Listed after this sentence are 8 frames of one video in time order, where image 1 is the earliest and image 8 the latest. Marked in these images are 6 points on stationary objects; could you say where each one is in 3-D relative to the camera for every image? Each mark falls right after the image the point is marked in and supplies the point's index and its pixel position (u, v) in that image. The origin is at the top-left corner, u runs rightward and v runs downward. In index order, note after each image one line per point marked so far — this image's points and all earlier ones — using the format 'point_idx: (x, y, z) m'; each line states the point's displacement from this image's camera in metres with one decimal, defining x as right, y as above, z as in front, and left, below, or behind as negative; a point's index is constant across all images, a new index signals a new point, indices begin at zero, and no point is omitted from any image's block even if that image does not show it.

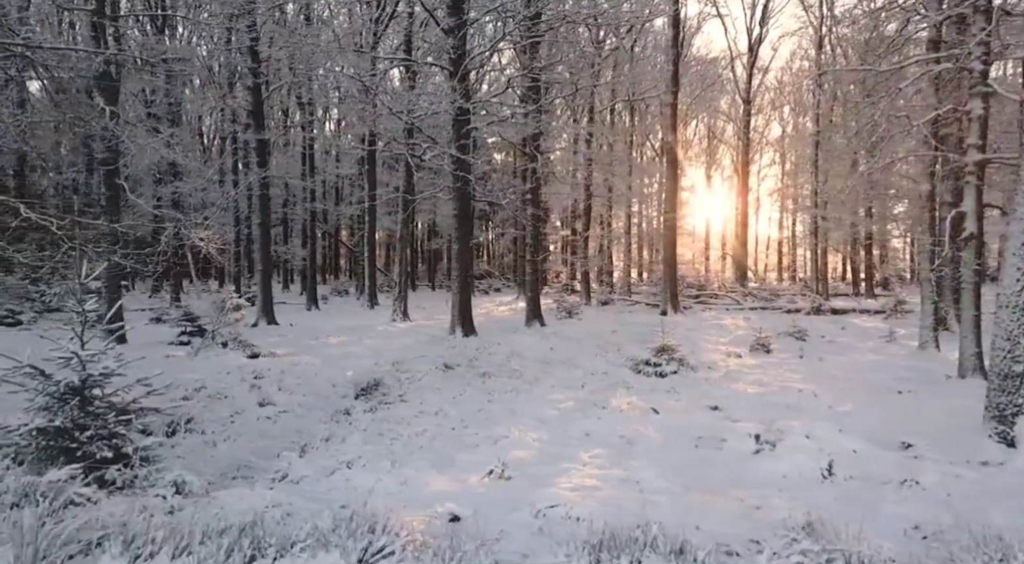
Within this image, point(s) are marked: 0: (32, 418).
0: (-3.7, -1.0, +6.1) m
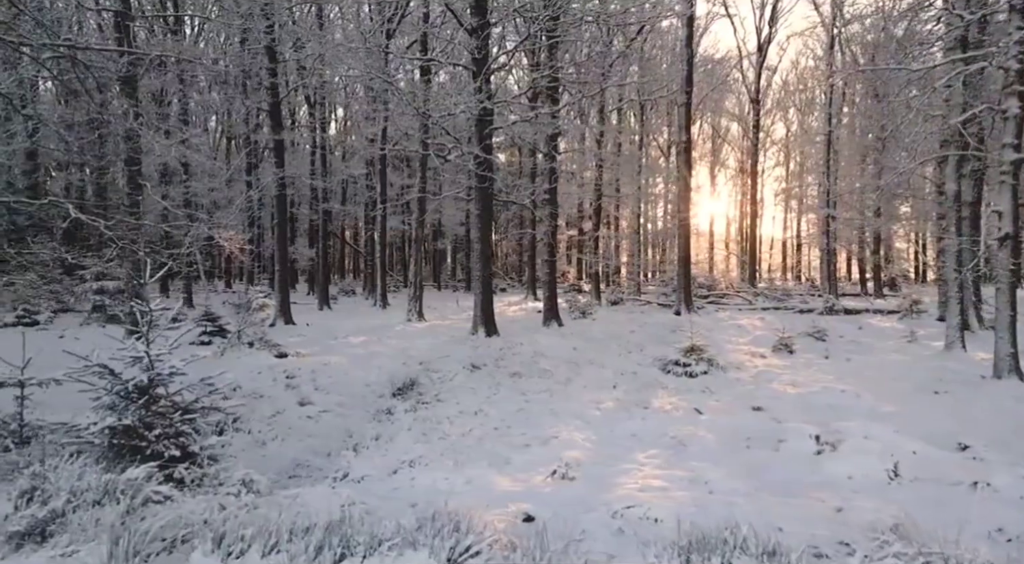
0: (-3.2, -1.0, +6.1) m
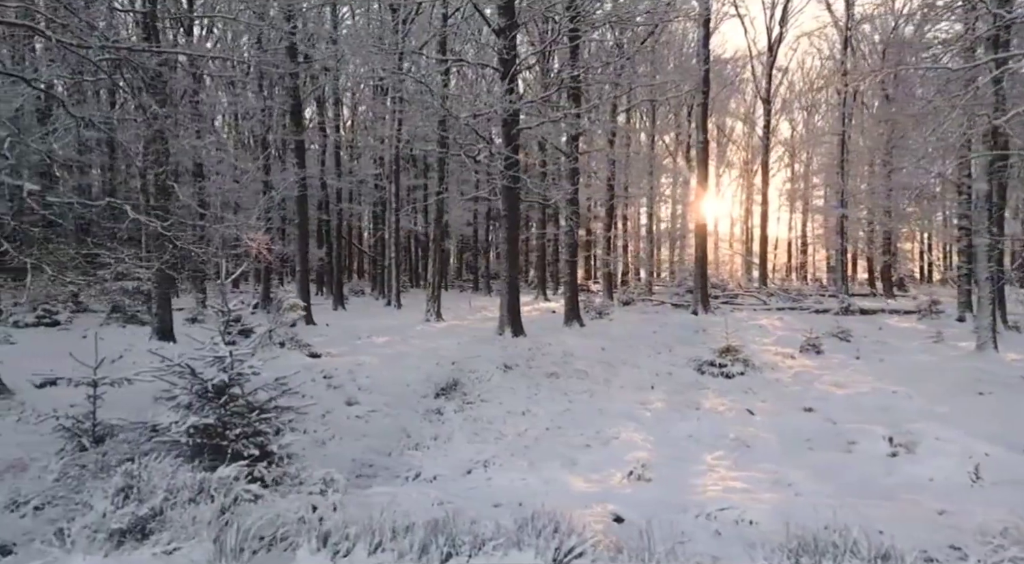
0: (-2.6, -1.0, +6.2) m
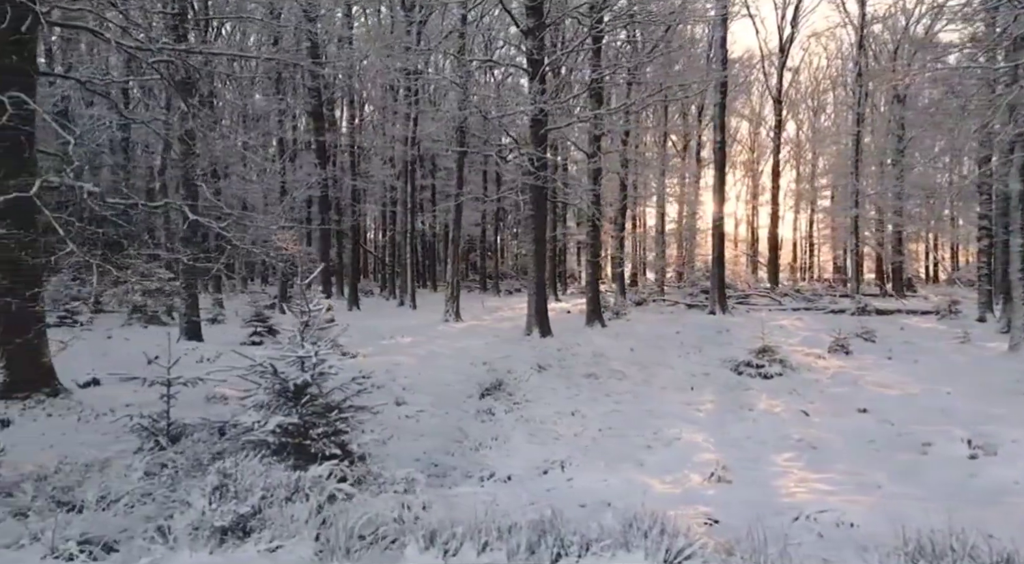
0: (-1.9, -1.1, +6.2) m
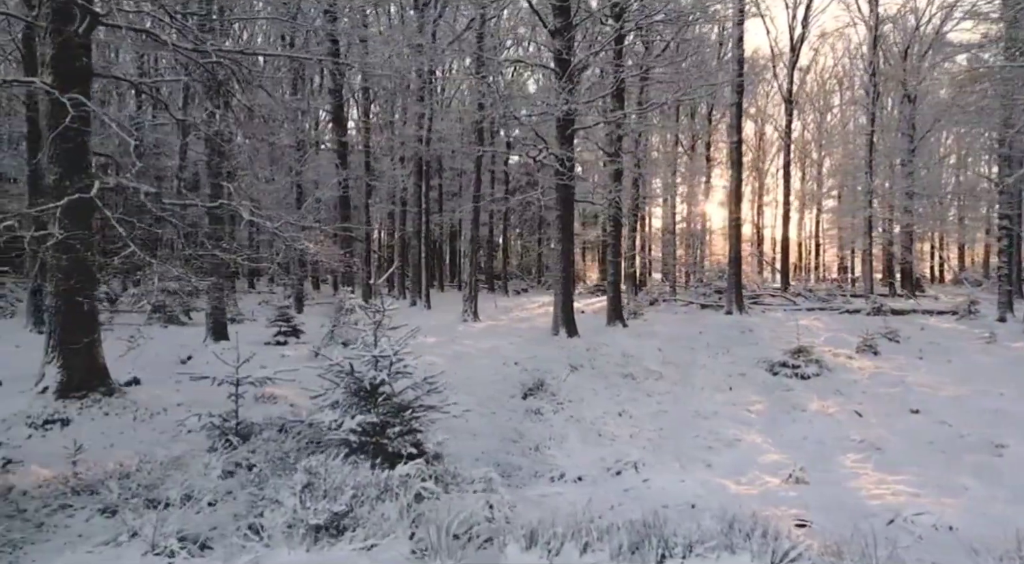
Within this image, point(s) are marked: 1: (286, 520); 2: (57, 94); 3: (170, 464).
0: (-1.3, -1.1, +6.2) m
1: (-1.4, -1.5, +5.0) m
2: (-5.2, +2.2, +8.8) m
3: (-2.8, -1.5, +6.5) m
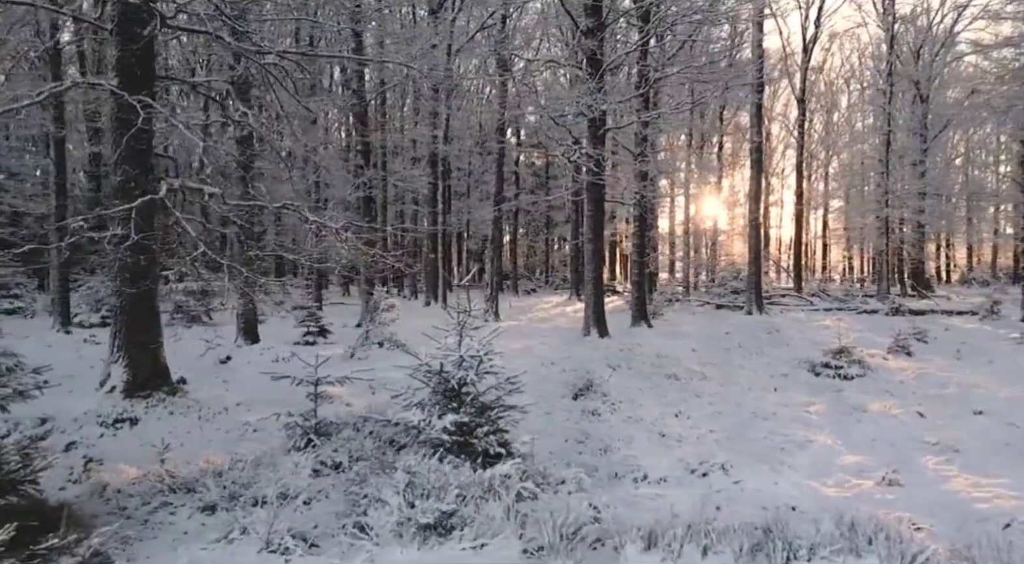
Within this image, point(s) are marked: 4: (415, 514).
0: (-0.6, -1.1, +6.3) m
1: (-0.8, -1.5, +5.0) m
2: (-4.5, +2.2, +8.9) m
3: (-2.1, -1.5, +6.5) m
4: (-0.6, -1.5, +5.0) m
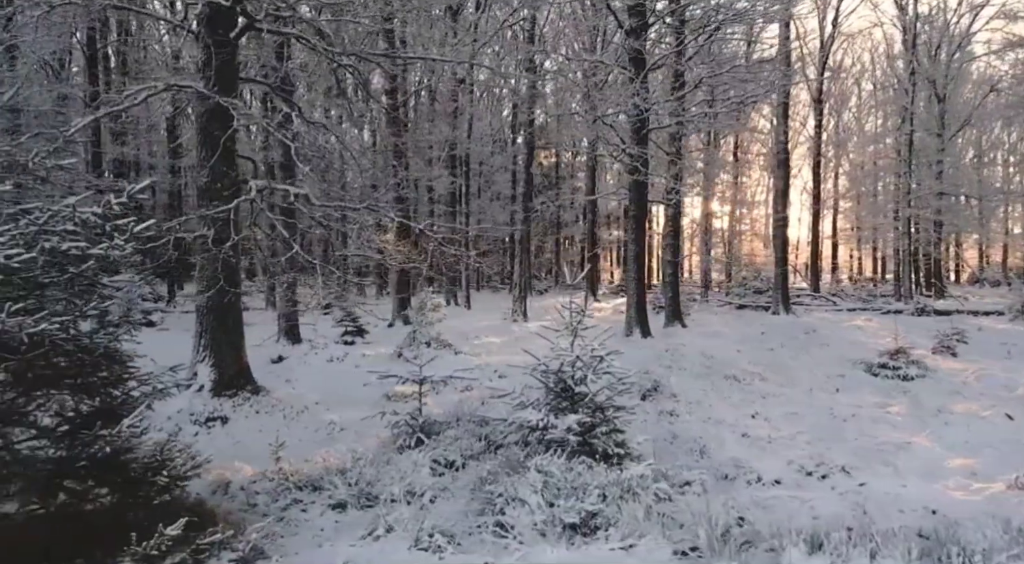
0: (+0.3, -1.1, +6.3) m
1: (+0.2, -1.5, +5.0) m
2: (-3.4, +2.2, +9.1) m
3: (-1.1, -1.5, +6.6) m
4: (+0.3, -1.5, +5.0) m
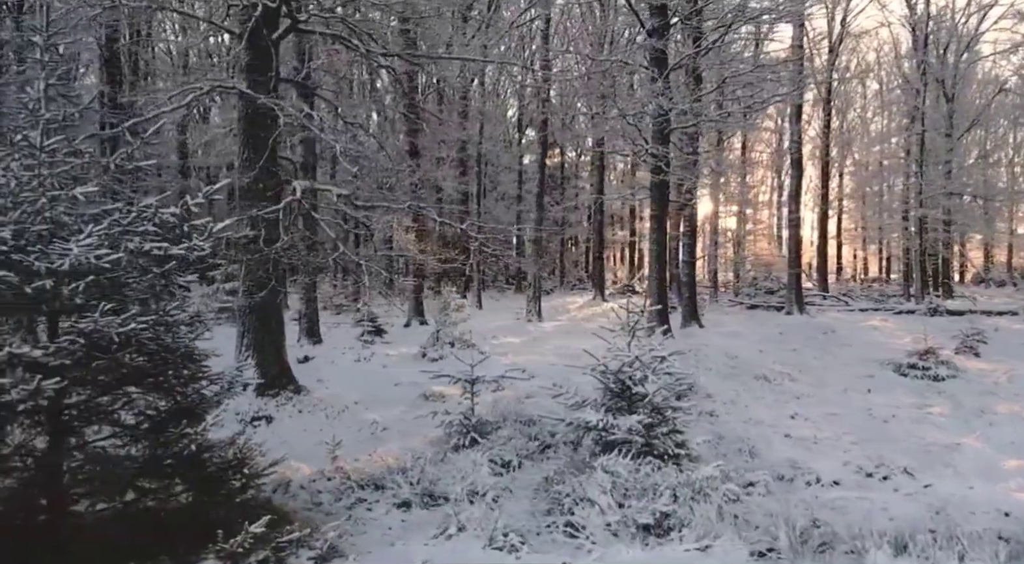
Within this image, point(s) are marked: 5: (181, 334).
0: (+0.8, -1.1, +6.3) m
1: (+0.6, -1.5, +5.0) m
2: (-2.9, +2.2, +9.1) m
3: (-0.7, -1.5, +6.6) m
4: (+0.8, -1.5, +5.0) m
5: (-2.0, -0.3, +4.7) m
